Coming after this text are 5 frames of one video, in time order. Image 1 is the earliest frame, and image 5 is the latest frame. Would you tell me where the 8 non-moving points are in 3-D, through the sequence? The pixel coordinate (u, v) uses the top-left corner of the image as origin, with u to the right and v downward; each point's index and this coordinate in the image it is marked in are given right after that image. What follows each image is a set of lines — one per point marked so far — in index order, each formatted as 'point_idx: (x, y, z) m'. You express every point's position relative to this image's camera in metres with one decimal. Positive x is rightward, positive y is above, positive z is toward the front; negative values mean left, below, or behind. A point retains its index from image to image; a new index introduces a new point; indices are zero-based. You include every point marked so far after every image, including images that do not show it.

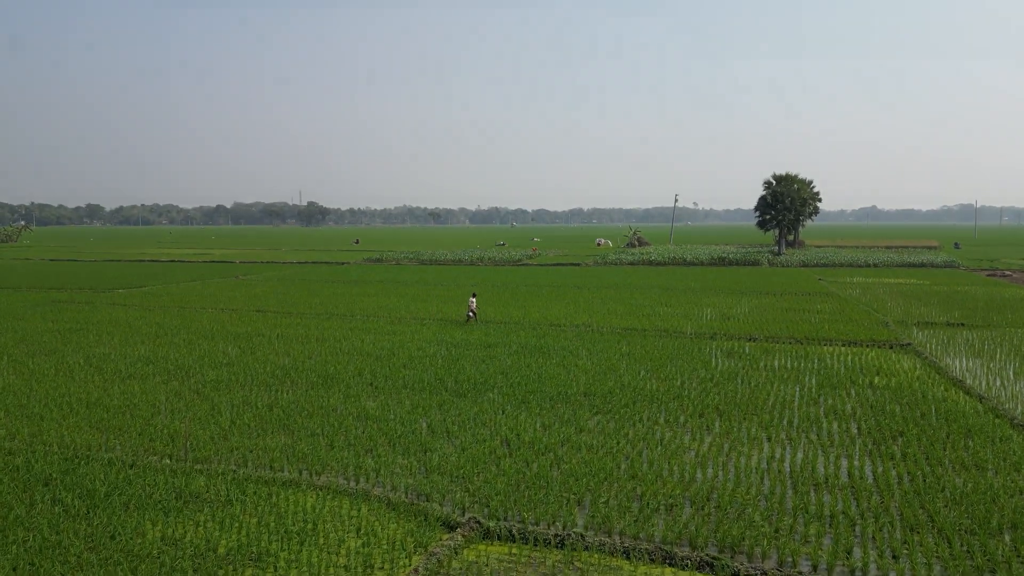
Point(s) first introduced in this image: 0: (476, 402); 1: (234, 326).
0: (-0.8, -2.4, +11.1) m
1: (-10.0, -1.4, +18.9) m
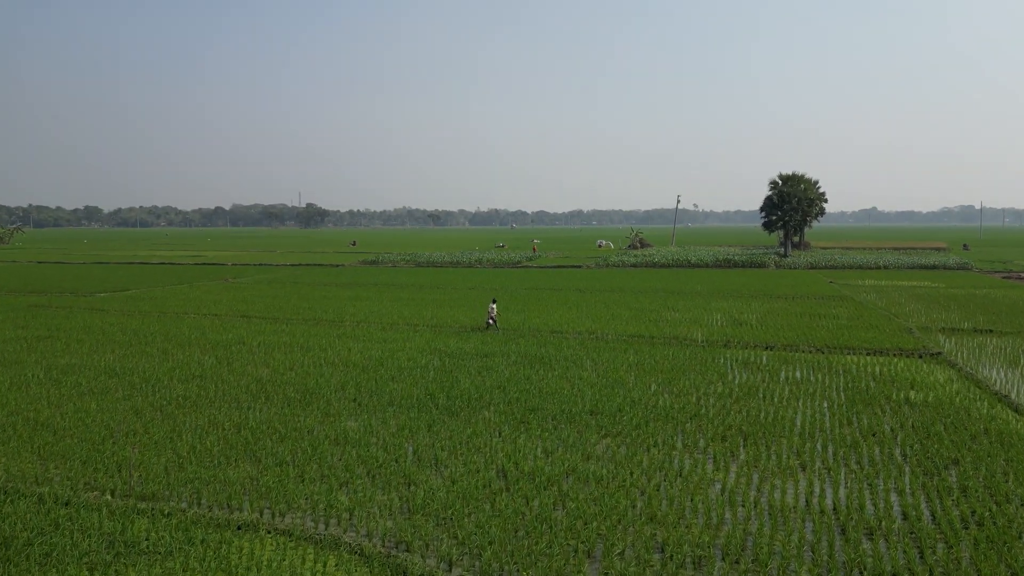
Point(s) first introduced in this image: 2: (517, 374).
0: (-0.8, -2.5, +9.9) m
1: (-10.0, -1.5, +17.7) m
2: (+0.1, -2.1, +12.9) m
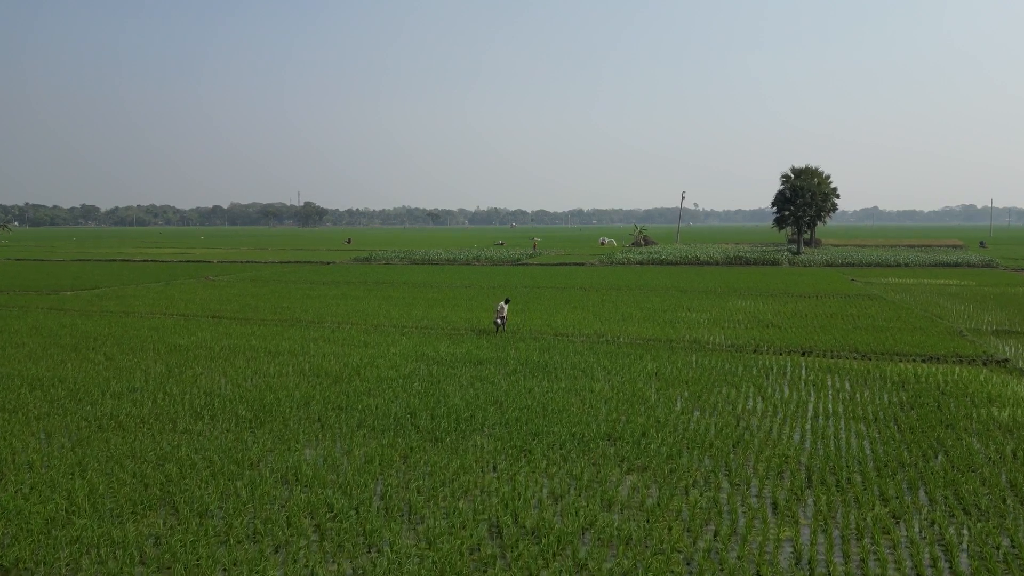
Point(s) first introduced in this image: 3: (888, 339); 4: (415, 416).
0: (-0.8, -2.4, +7.9) m
1: (-10.1, -1.4, +15.7) m
2: (+0.1, -2.0, +10.9) m
3: (+10.6, -1.4, +14.8) m
4: (-1.7, -2.3, +9.3) m
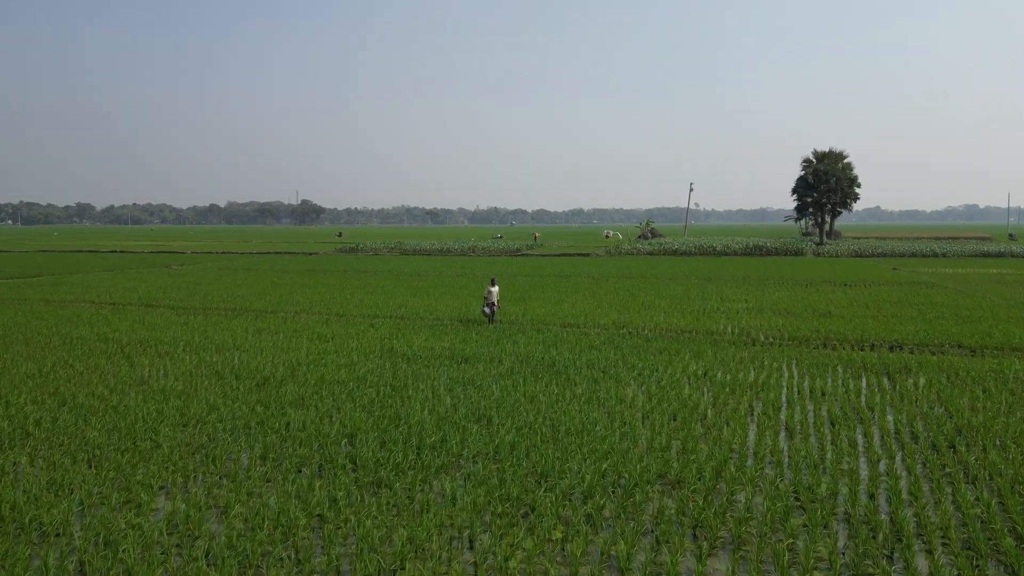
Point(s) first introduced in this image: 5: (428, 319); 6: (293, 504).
0: (-0.9, -1.9, +4.7) m
1: (-10.2, -0.9, +12.5) m
2: (0.0, -1.5, +7.6) m
3: (+10.5, -0.9, +11.6) m
4: (-1.8, -1.7, +6.0) m
5: (-2.2, -0.8, +13.5) m
6: (-2.0, -1.9, +4.7) m
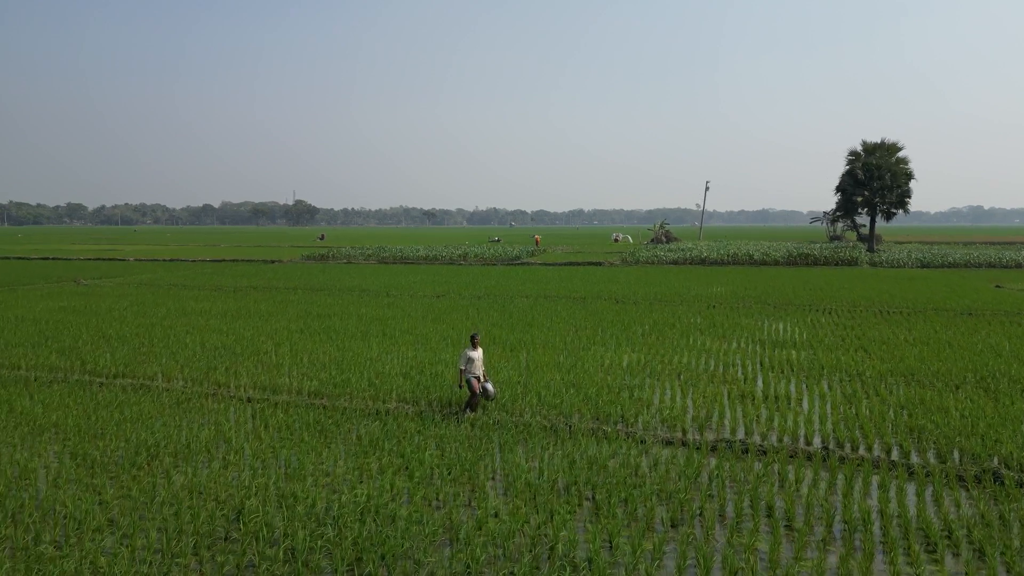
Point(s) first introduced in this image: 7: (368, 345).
0: (-1.0, -2.8, -0.9) m
1: (-10.3, -1.8, +6.8) m
2: (-0.1, -2.4, +2.0) m
3: (+10.4, -1.8, +6.0) m
4: (-1.9, -2.6, +0.4) m
5: (-2.3, -1.6, +7.9) m
6: (-2.1, -2.8, -1.0) m
7: (-3.1, -1.2, +11.1) m
